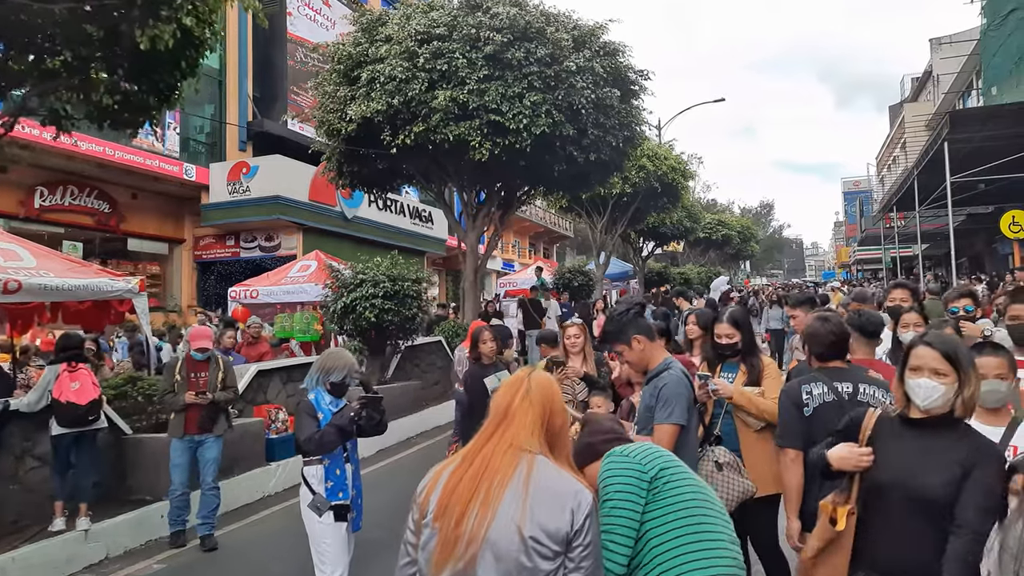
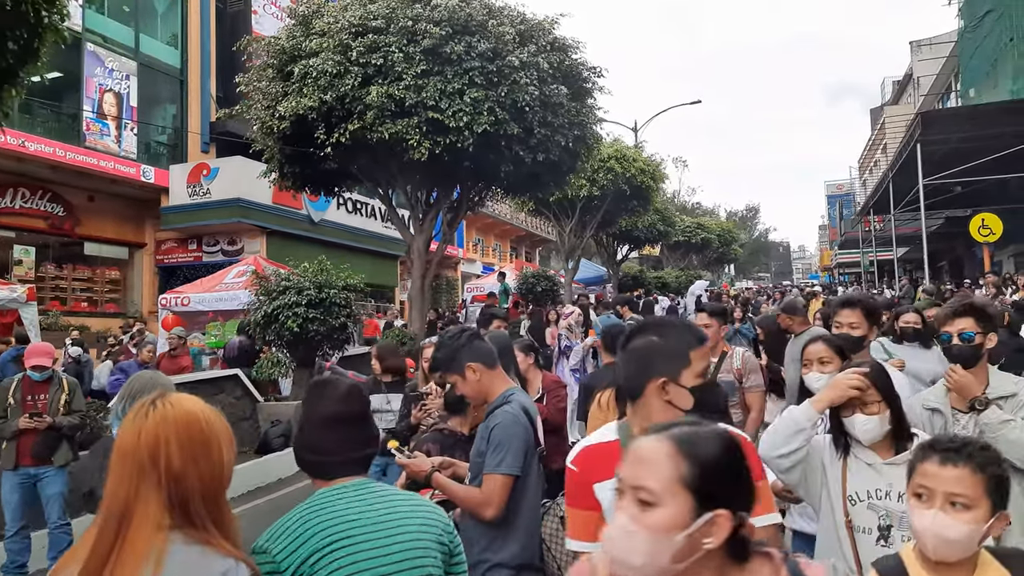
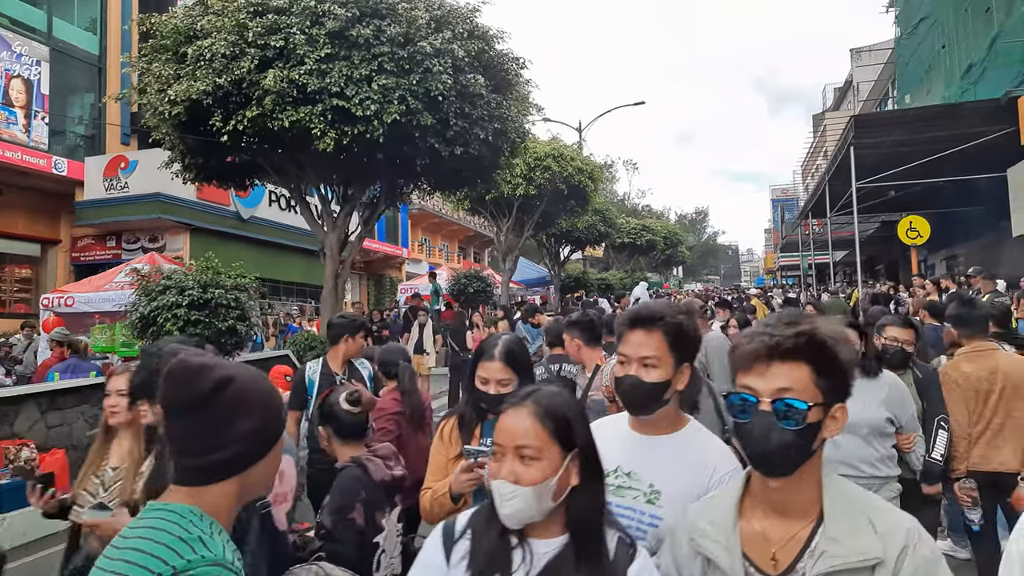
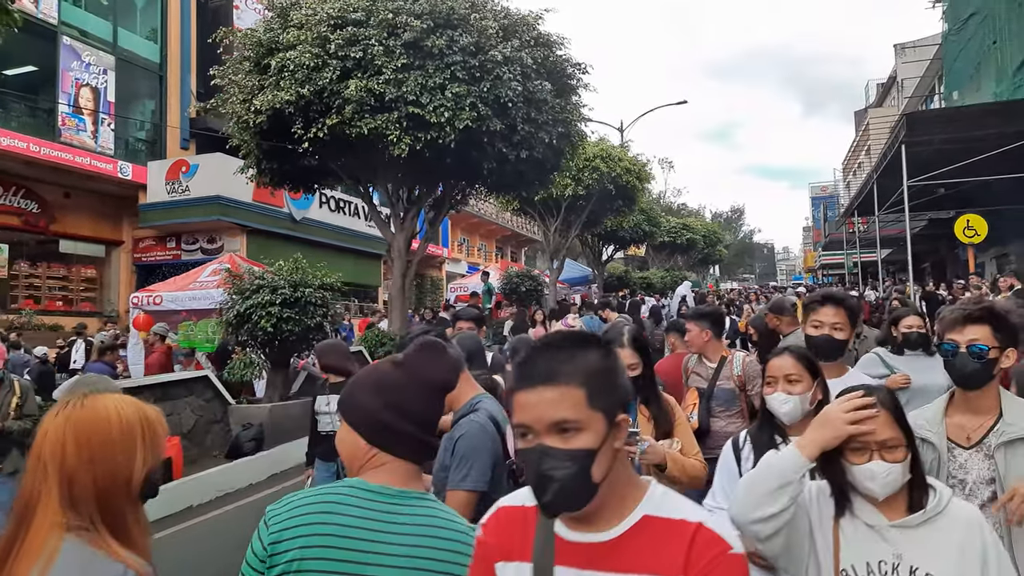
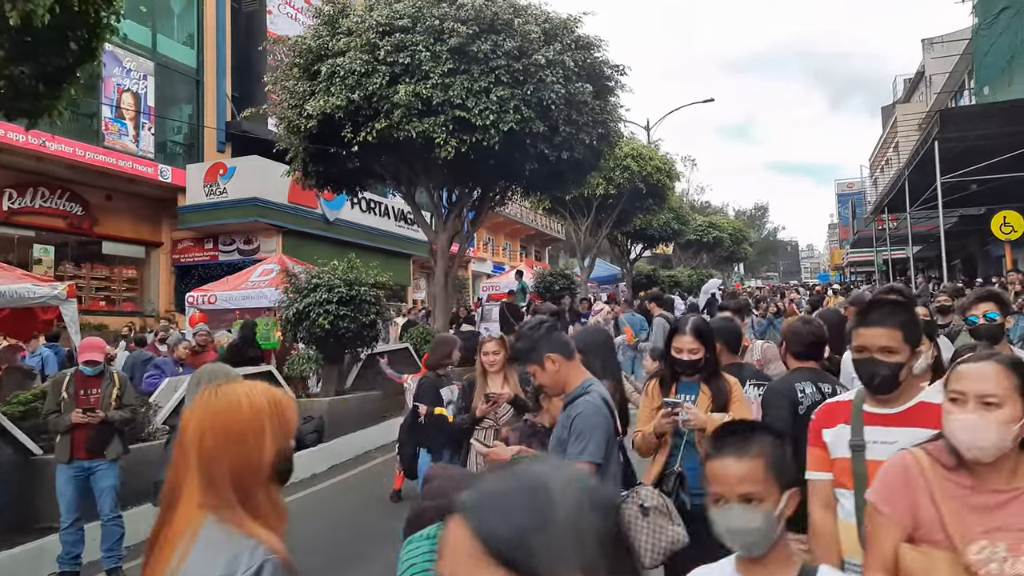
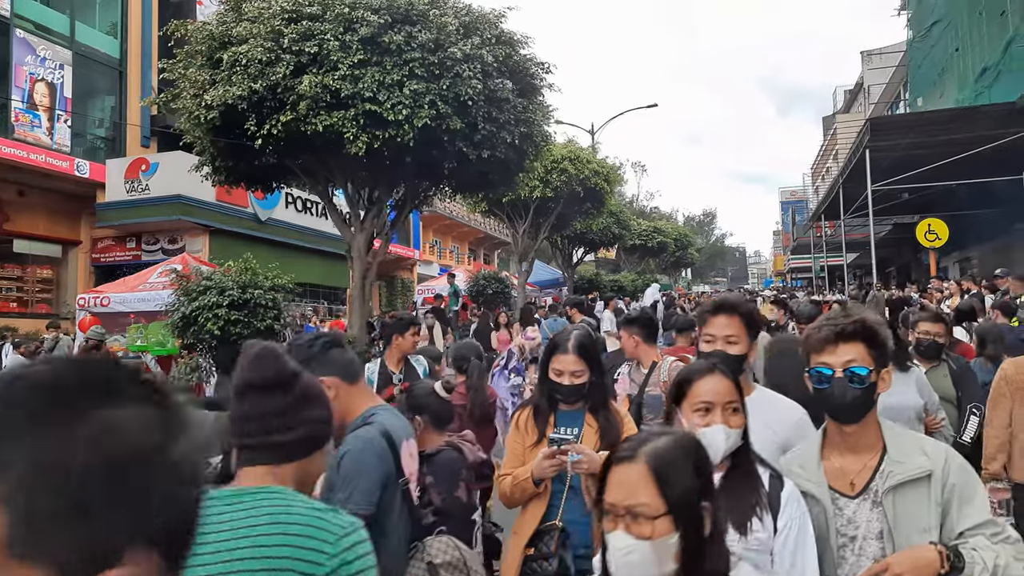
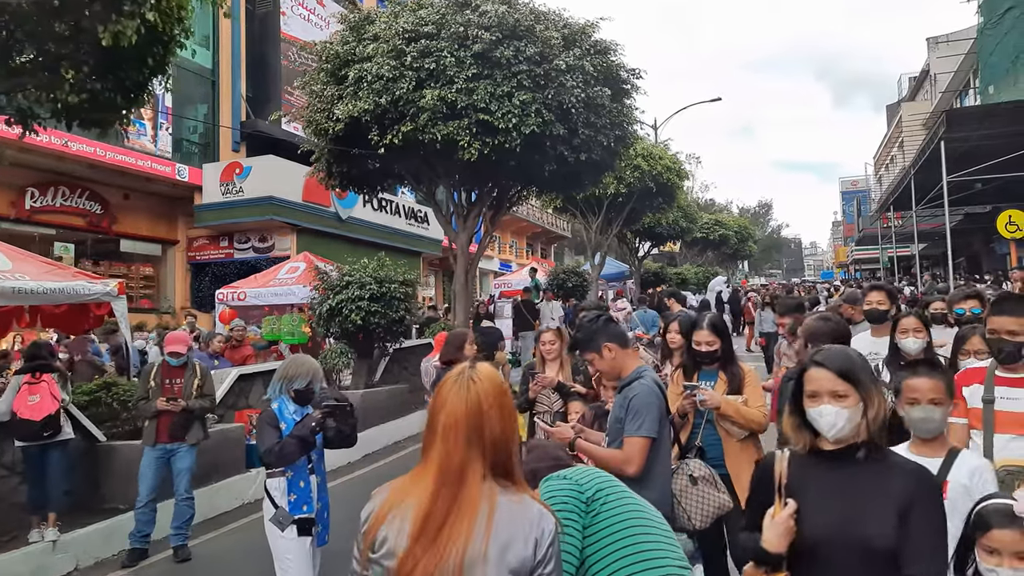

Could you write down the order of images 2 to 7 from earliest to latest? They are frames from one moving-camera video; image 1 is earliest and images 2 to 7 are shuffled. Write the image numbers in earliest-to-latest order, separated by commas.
7, 5, 2, 4, 6, 3
